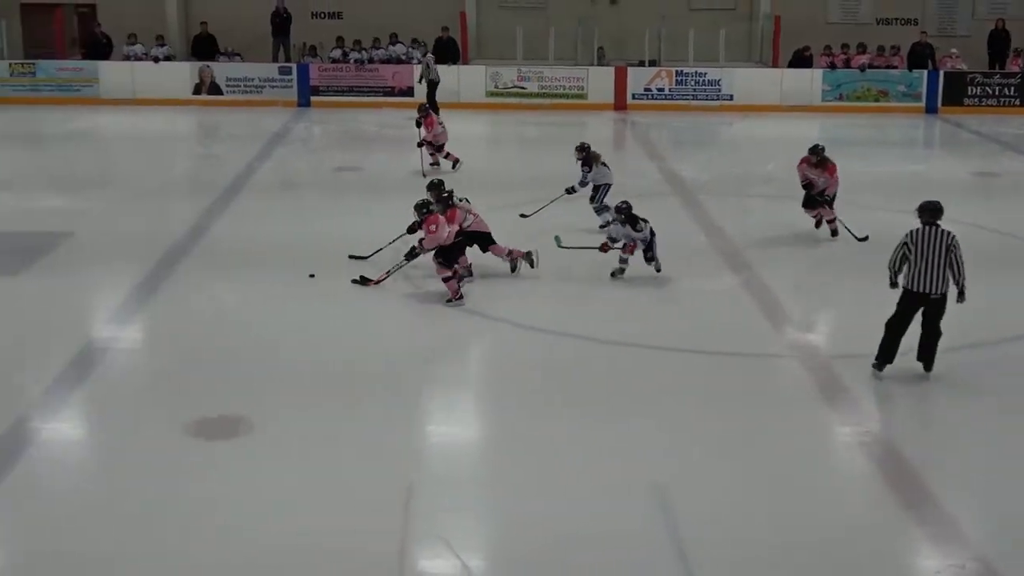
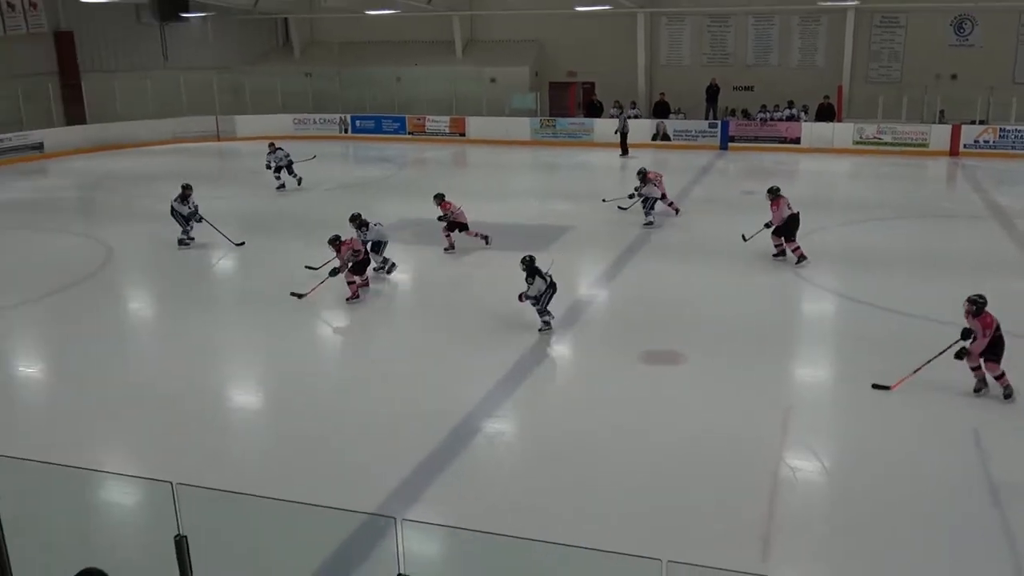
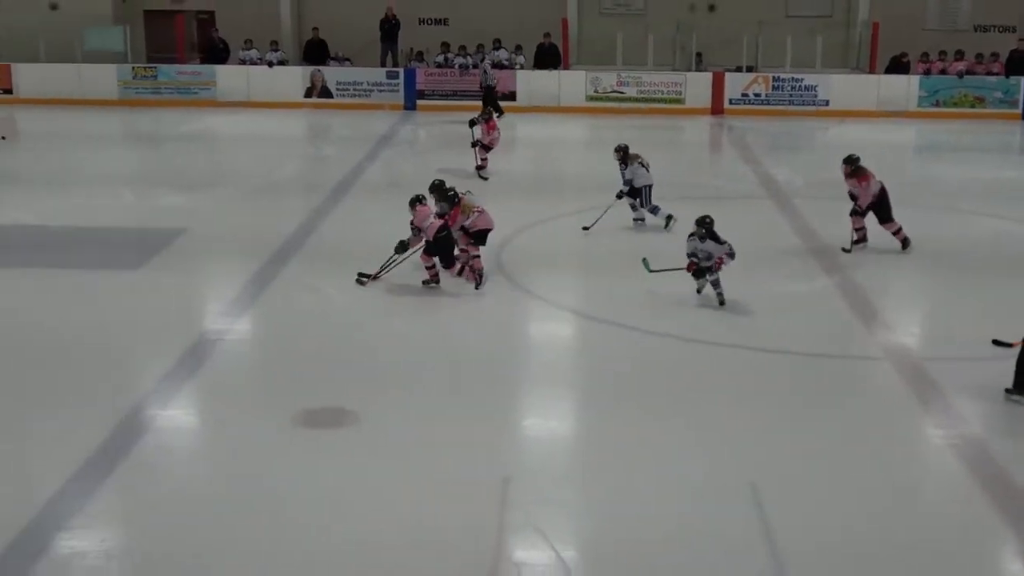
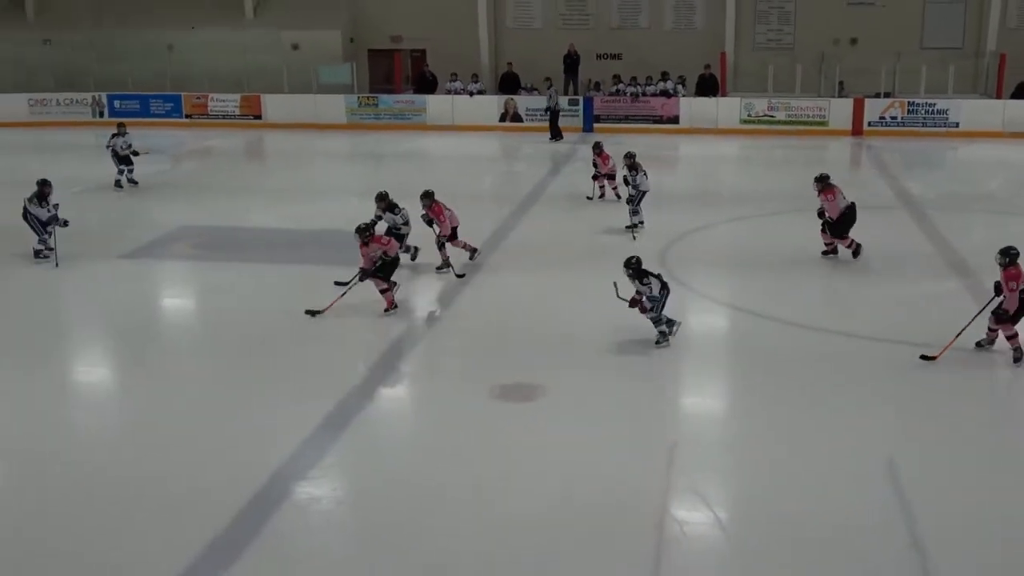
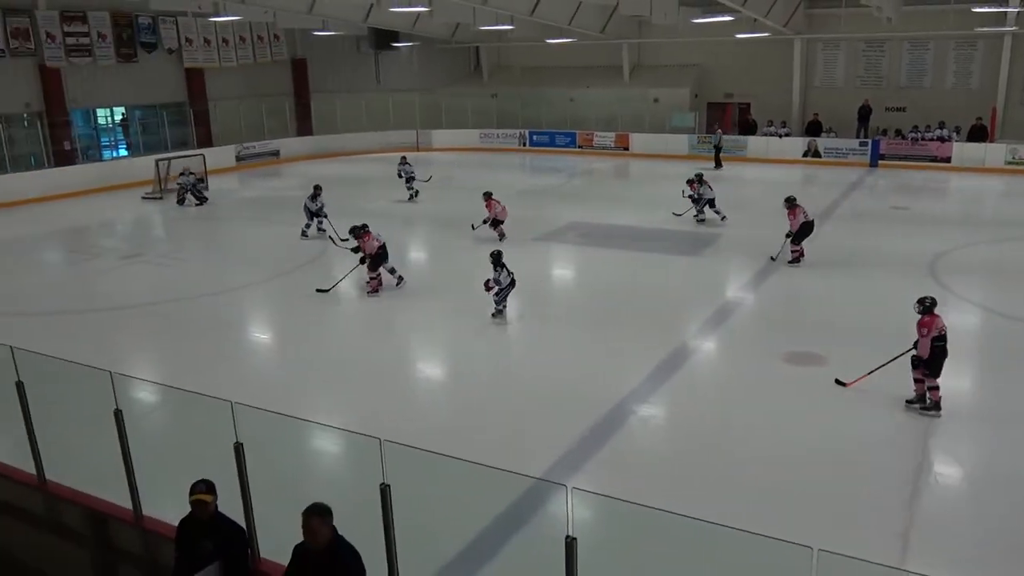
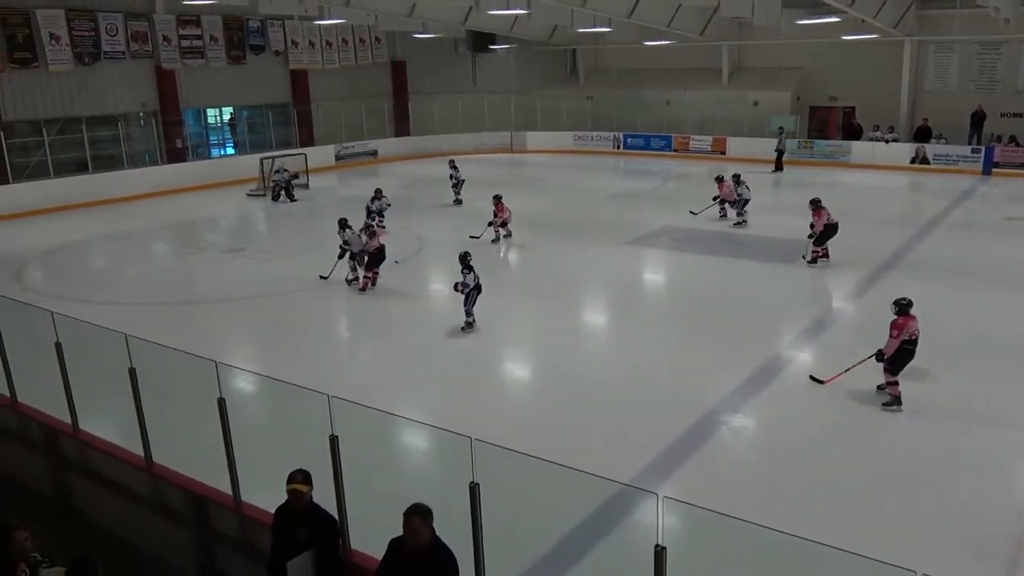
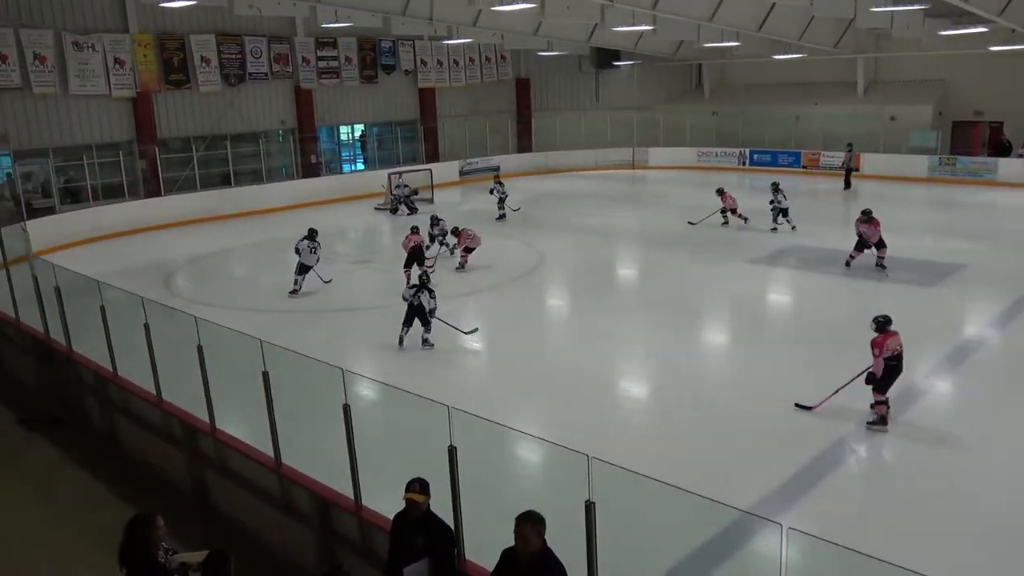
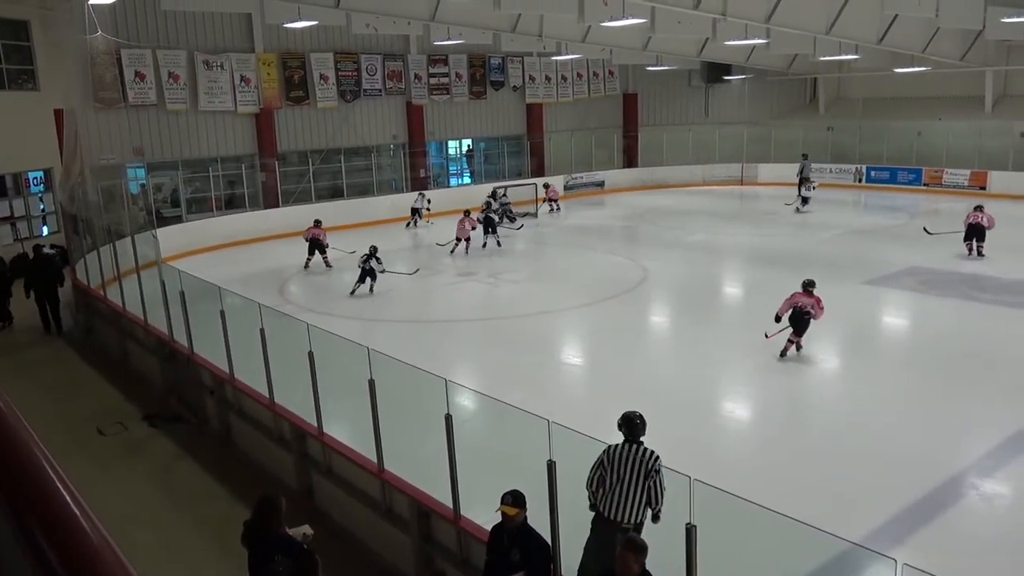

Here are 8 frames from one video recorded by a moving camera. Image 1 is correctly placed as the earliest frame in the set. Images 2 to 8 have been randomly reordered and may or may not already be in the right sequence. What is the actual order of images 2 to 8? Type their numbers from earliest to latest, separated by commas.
3, 4, 2, 5, 6, 7, 8
